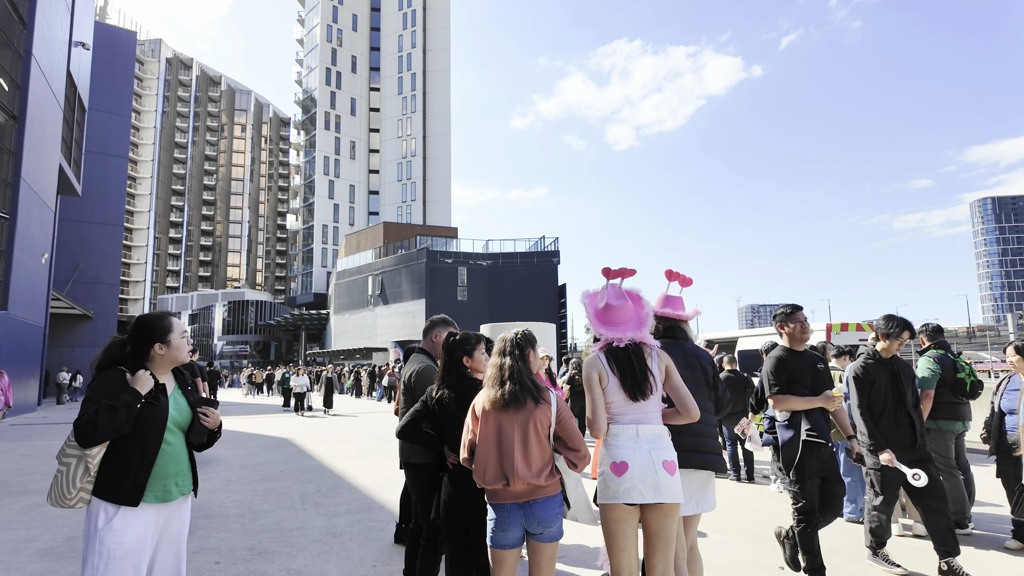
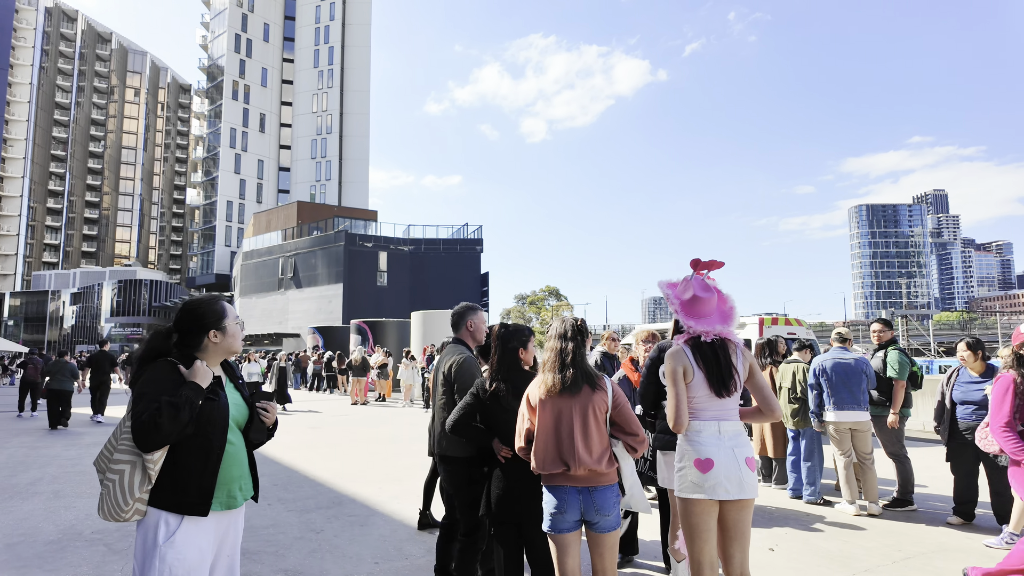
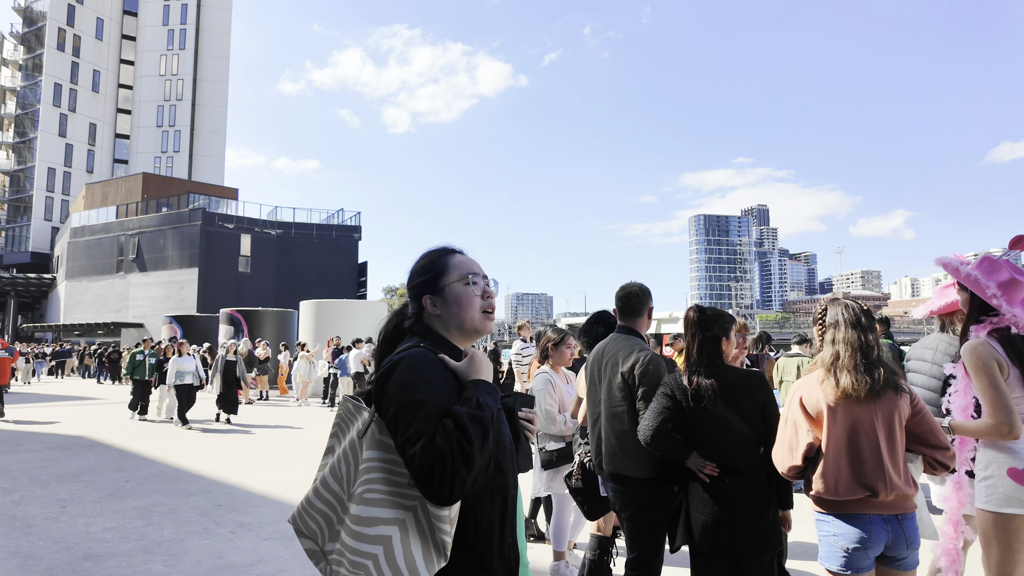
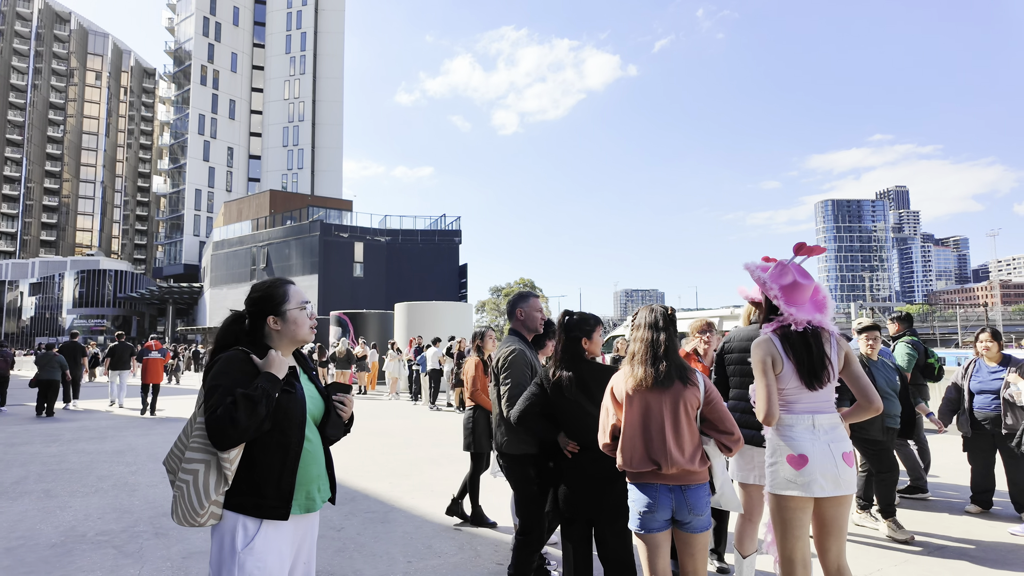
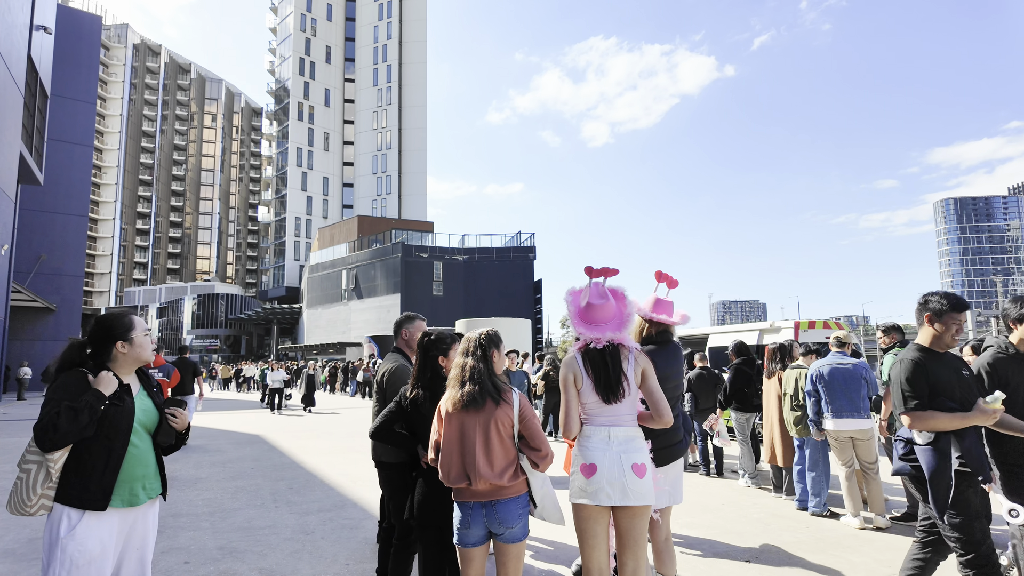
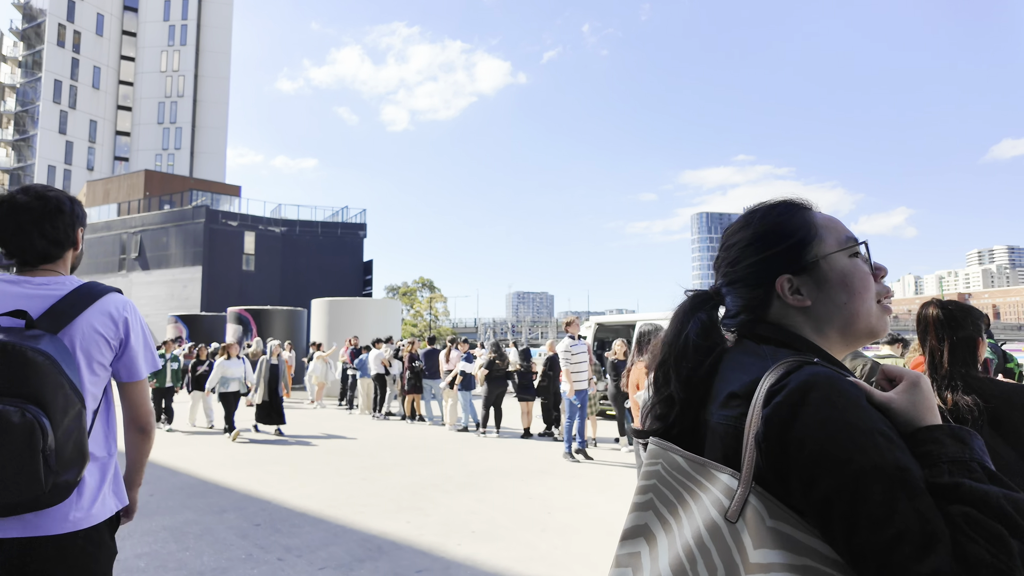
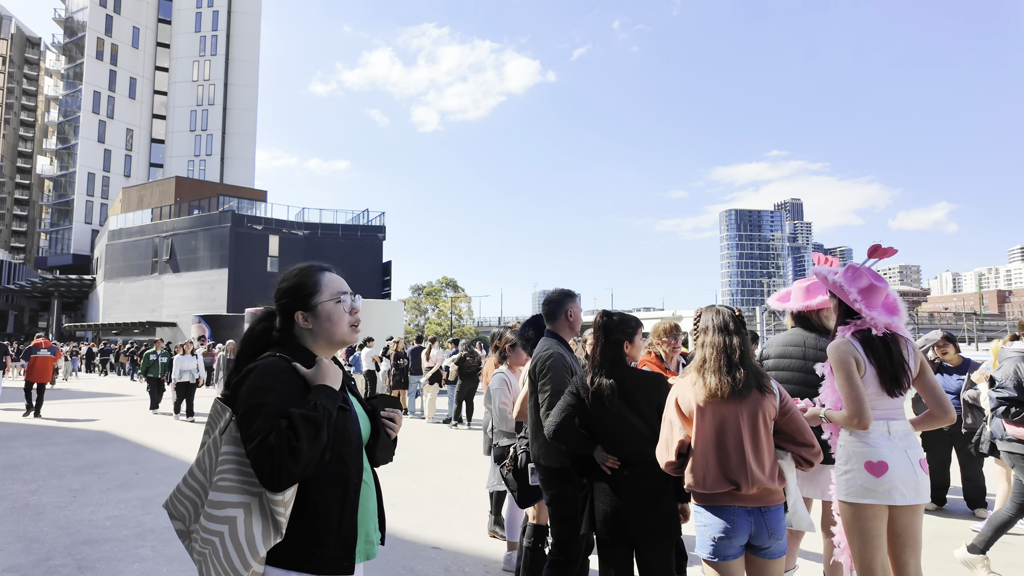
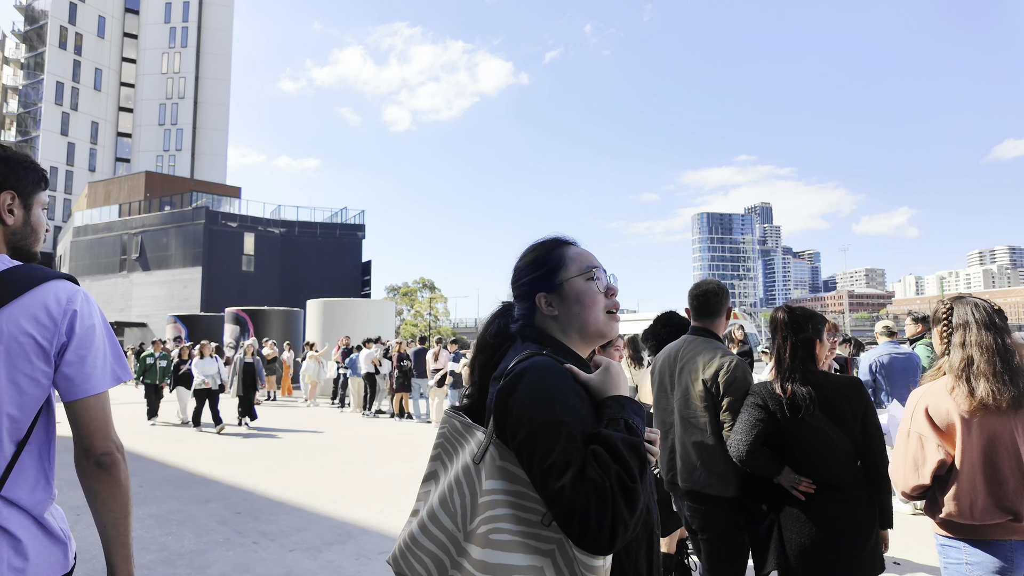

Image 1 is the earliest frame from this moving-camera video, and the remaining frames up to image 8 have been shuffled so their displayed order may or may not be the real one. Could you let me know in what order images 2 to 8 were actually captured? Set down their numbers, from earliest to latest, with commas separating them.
5, 2, 4, 7, 3, 8, 6
